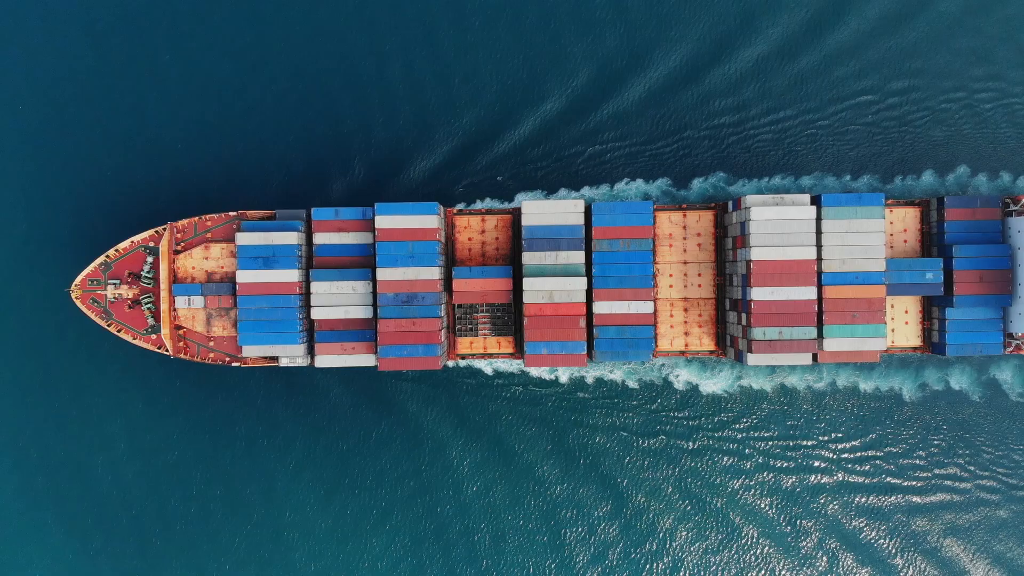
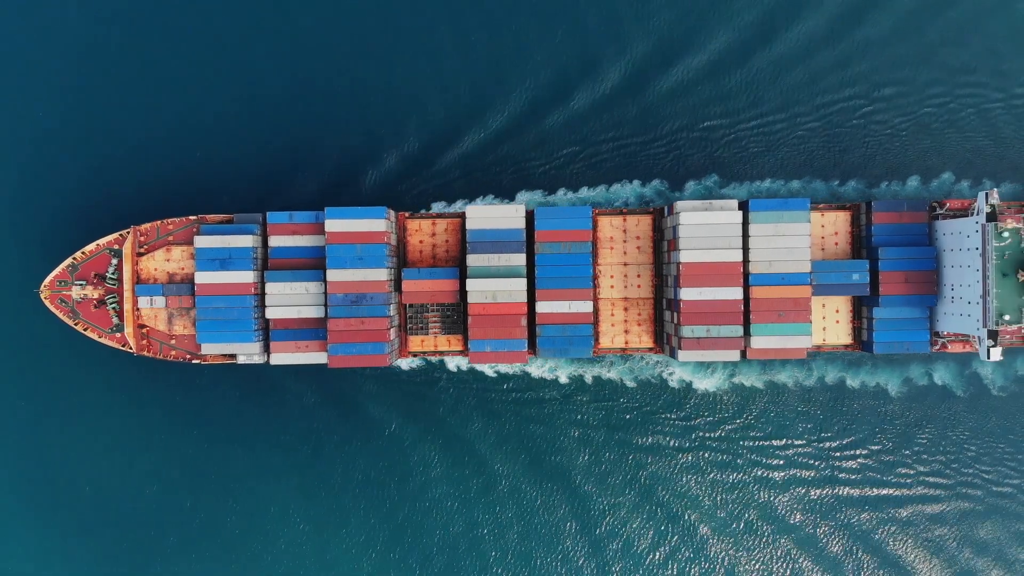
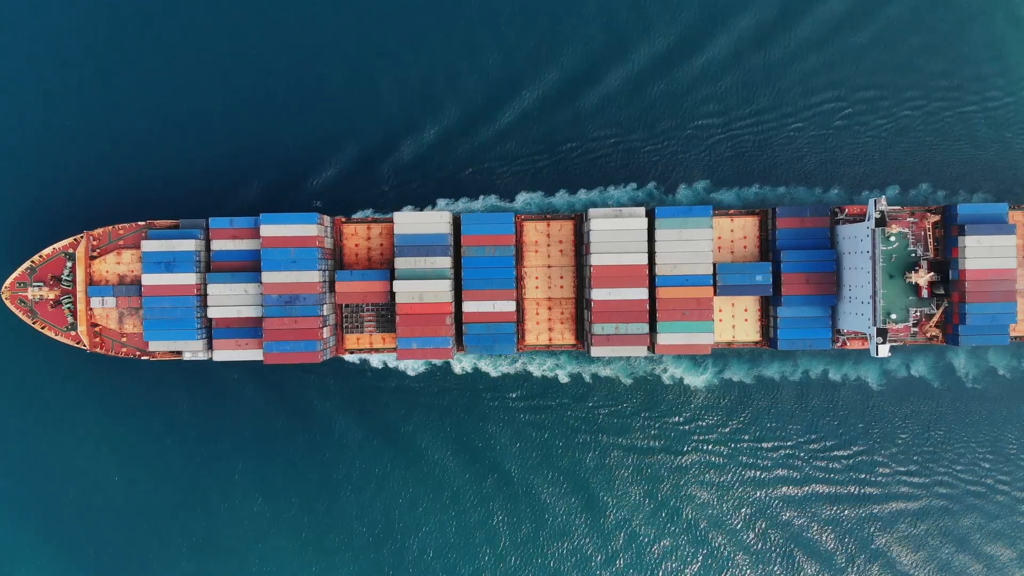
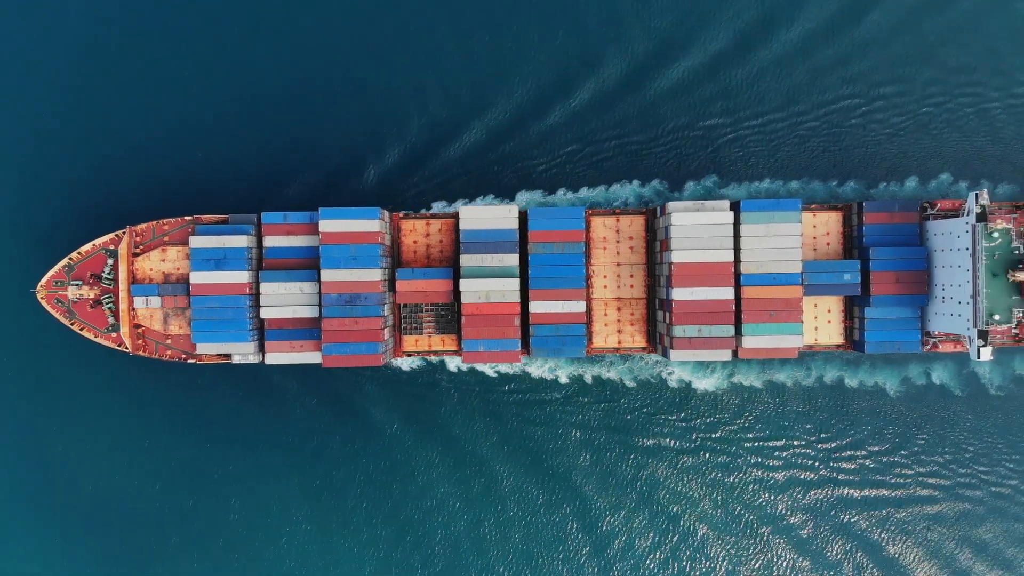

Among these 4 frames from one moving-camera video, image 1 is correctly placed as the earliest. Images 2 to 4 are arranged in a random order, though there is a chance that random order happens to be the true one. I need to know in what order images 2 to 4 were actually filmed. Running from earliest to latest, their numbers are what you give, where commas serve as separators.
2, 4, 3
